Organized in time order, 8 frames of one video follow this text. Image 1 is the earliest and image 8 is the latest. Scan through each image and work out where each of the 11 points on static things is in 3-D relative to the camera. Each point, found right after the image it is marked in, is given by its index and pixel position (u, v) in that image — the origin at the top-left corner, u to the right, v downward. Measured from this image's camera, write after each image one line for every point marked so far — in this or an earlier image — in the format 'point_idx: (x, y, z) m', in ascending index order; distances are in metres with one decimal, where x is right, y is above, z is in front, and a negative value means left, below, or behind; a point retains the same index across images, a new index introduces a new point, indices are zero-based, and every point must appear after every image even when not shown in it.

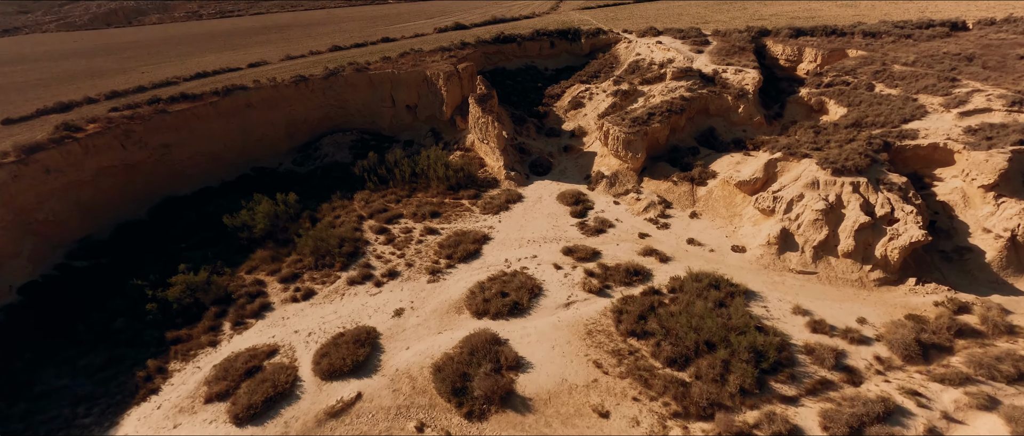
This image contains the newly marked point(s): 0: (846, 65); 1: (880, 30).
0: (+10.3, +4.6, +13.2) m
1: (+13.7, +7.0, +15.9) m
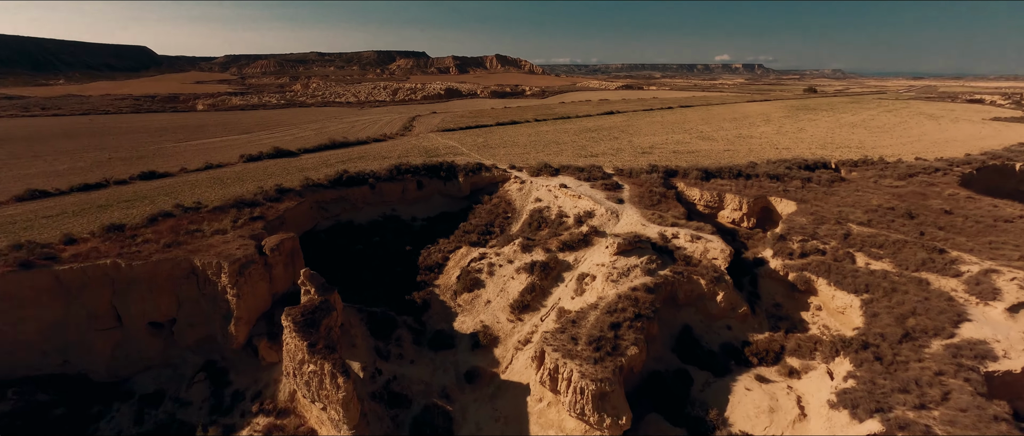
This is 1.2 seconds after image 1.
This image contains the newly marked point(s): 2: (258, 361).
0: (+7.2, -0.2, +10.8) m
1: (+9.2, +1.6, +14.9) m
2: (-4.6, -2.6, +7.7) m
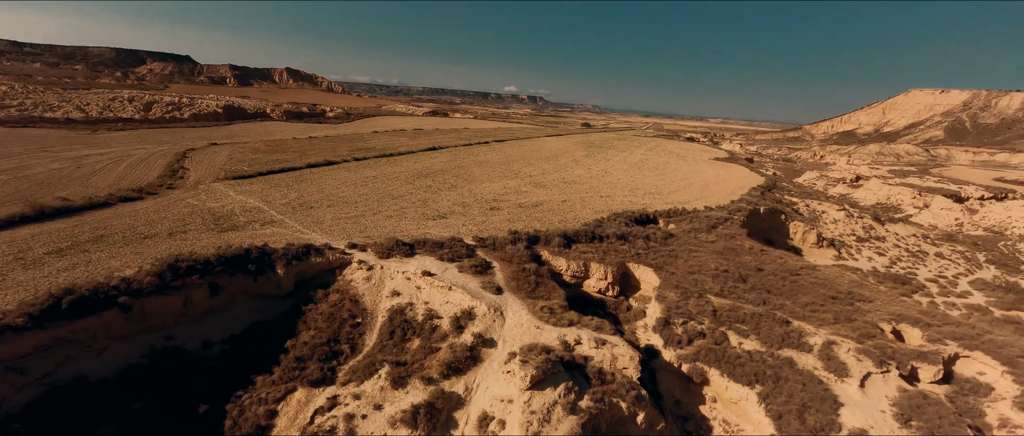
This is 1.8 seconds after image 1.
0: (+4.0, -2.1, +10.9) m
1: (+4.0, -0.5, +15.6) m
2: (-5.2, -4.9, +3.1) m
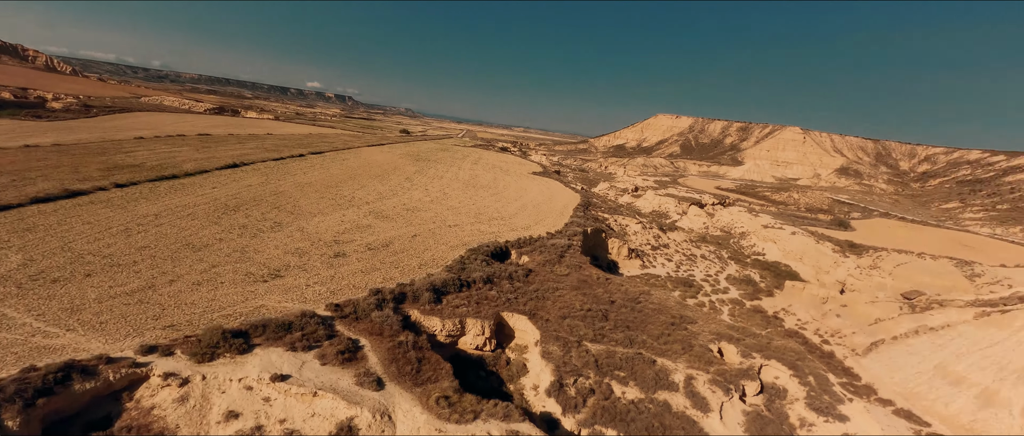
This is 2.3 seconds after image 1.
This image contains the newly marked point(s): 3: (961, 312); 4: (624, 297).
0: (+1.1, -3.5, +10.9) m
1: (-0.9, -1.9, +15.1) m
2: (-4.0, -6.5, -0.1) m
3: (+19.6, -4.0, +18.7) m
4: (+4.0, -2.9, +15.5) m
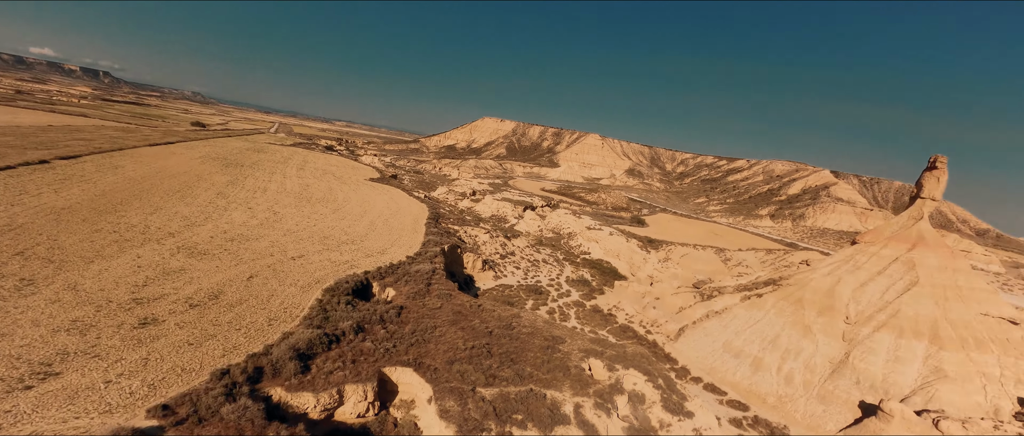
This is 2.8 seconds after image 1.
0: (-1.4, -4.6, +10.2) m
1: (-4.9, -3.1, +13.3) m
2: (-1.8, -7.9, -1.8) m
3: (+12.7, -4.5, +24.6) m
4: (-0.5, -3.9, +15.7) m
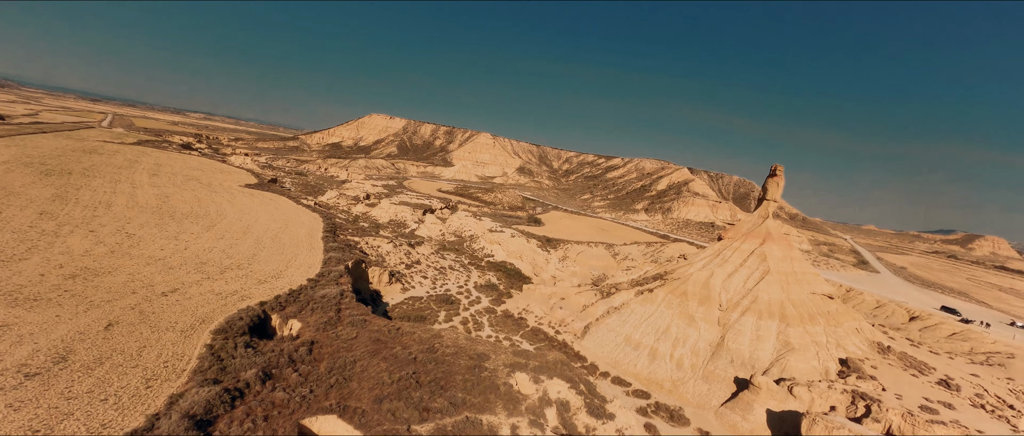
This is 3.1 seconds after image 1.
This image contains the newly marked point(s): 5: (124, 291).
0: (-2.6, -5.4, +9.5) m
1: (-6.9, -4.0, +11.6) m
2: (0.0, -8.7, -2.2) m
3: (+7.4, -4.7, +26.9) m
4: (-3.2, -4.6, +15.0) m
5: (-12.8, -2.5, +14.3) m
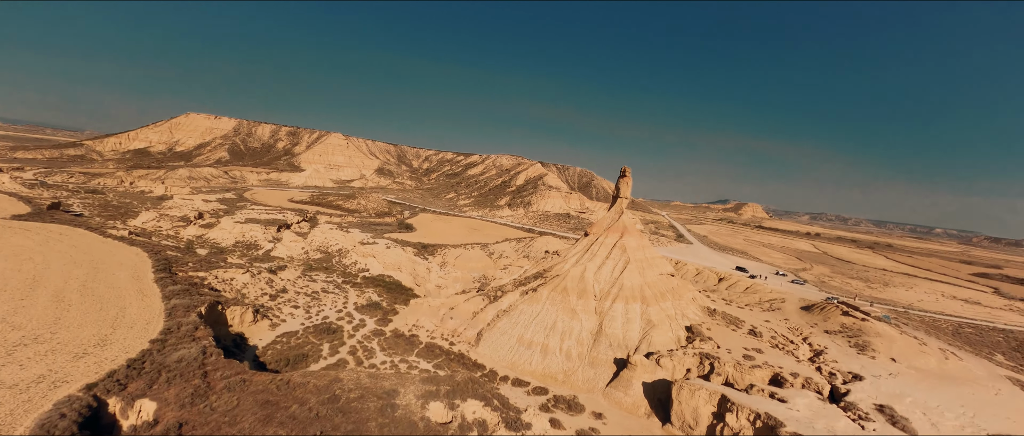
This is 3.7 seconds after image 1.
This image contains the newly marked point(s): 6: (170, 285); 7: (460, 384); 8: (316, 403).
0: (-3.6, -6.4, +8.3) m
1: (-8.3, -5.3, +8.9) m
2: (+2.9, -9.5, -1.9) m
3: (+0.3, -4.9, +28.0) m
4: (-5.9, -5.7, +13.3) m
5: (-14.9, -4.3, +9.6) m
6: (-15.7, -3.1, +19.7) m
7: (-2.0, -6.5, +16.8) m
8: (-6.0, -5.7, +13.1) m
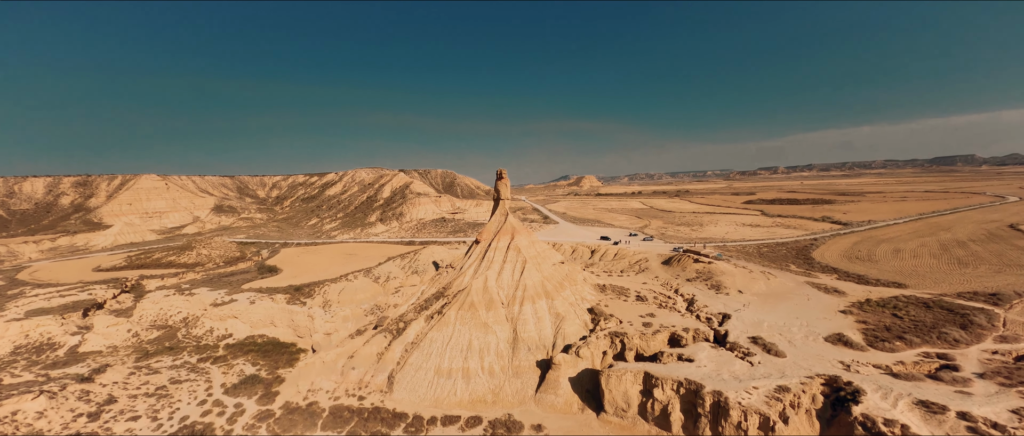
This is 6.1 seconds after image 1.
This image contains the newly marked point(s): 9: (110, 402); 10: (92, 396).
0: (-3.0, -7.7, +5.6) m
1: (-7.9, -7.6, +4.8) m
2: (+6.6, -9.3, -2.1) m
3: (-5.4, -6.2, +25.5) m
4: (-6.8, -7.6, +9.7) m
5: (-14.5, -7.8, +3.5) m
6: (-18.3, -7.0, +12.9) m
7: (-4.0, -7.8, +14.1) m
8: (-6.8, -7.6, +9.5) m
9: (-18.4, -8.4, +19.8) m
10: (-19.4, -8.1, +19.9) m
